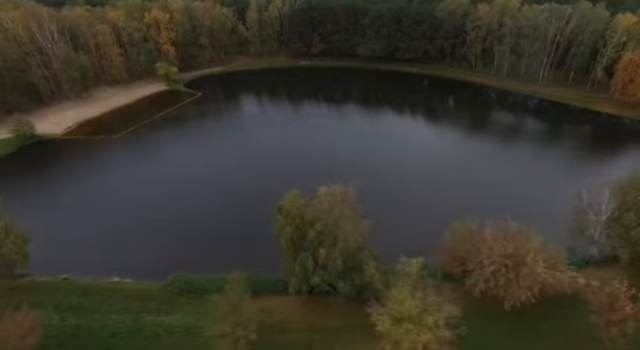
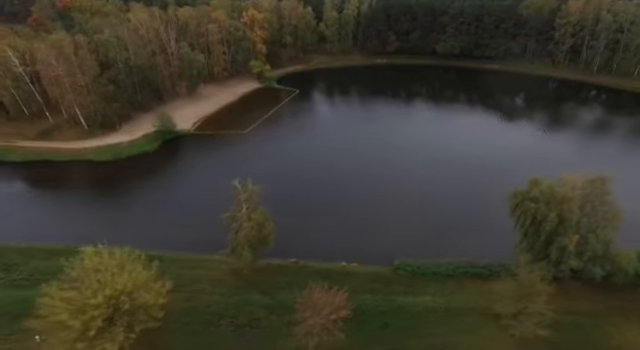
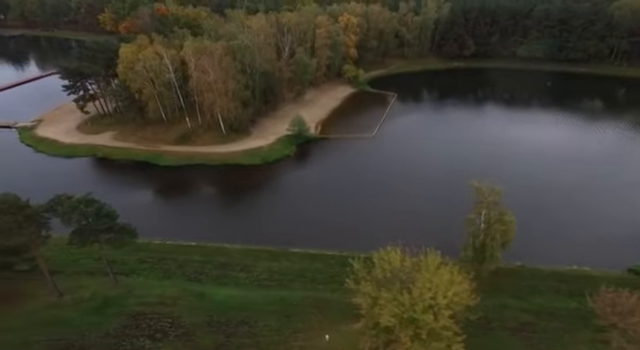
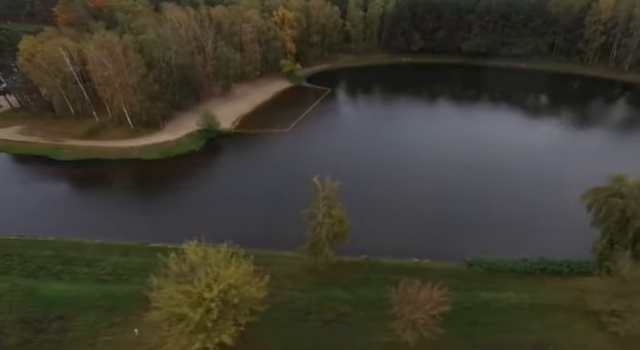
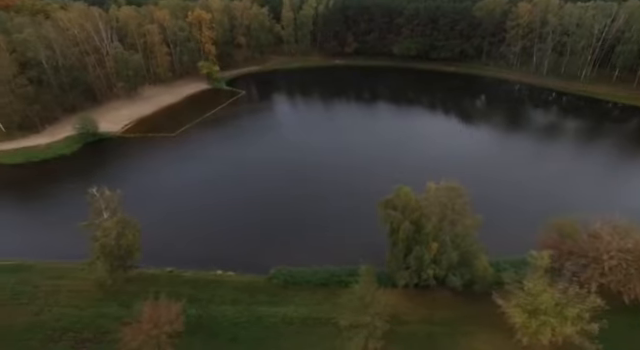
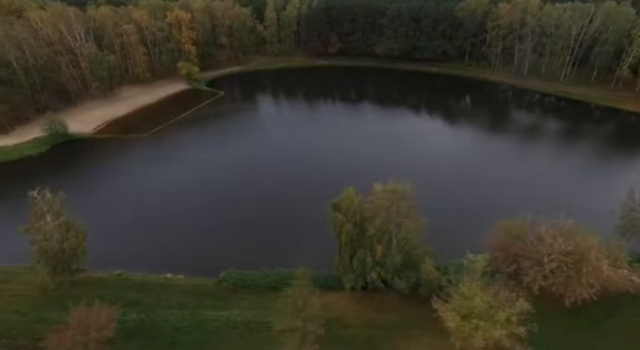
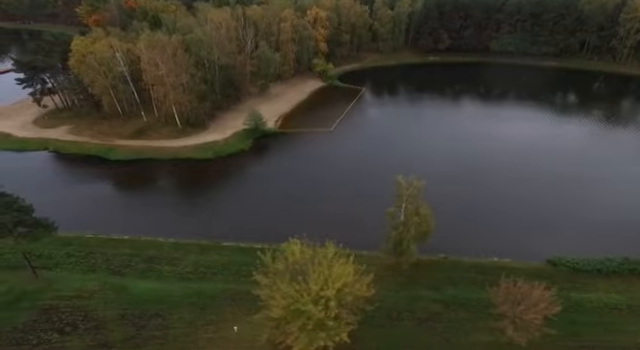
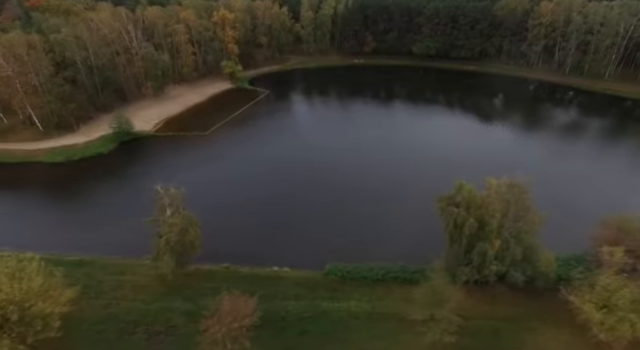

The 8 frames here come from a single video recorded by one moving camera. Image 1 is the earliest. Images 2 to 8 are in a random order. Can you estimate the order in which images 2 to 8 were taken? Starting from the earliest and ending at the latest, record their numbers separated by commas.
6, 5, 8, 2, 4, 7, 3
